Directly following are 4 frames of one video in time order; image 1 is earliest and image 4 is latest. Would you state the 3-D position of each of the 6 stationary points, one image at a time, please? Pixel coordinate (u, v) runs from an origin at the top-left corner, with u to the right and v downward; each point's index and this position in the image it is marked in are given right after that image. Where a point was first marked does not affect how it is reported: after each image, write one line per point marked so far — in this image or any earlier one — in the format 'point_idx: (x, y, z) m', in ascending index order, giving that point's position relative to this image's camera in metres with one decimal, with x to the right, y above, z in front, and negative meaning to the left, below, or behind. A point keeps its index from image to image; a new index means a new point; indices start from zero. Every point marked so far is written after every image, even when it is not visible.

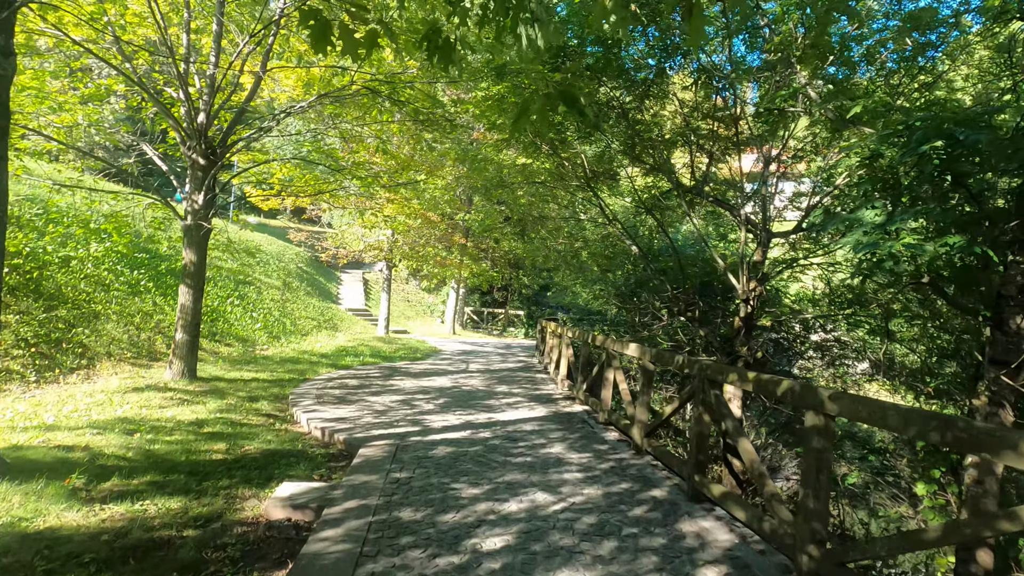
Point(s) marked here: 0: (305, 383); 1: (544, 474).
0: (-2.9, -1.3, +7.4) m
1: (+0.2, -1.4, +4.0) m
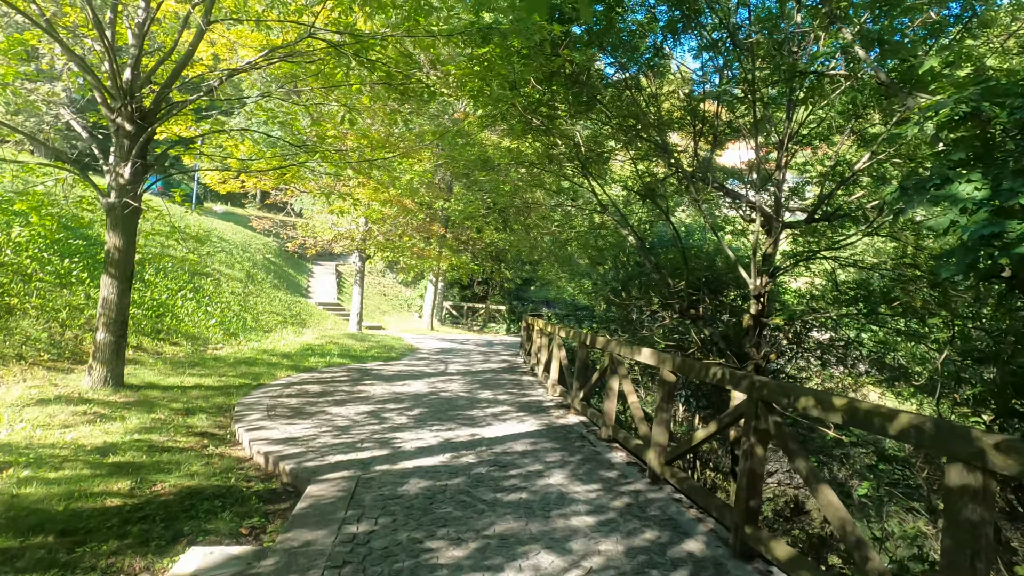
0: (-3.0, -1.2, +6.4) m
1: (+0.2, -1.4, +3.1) m
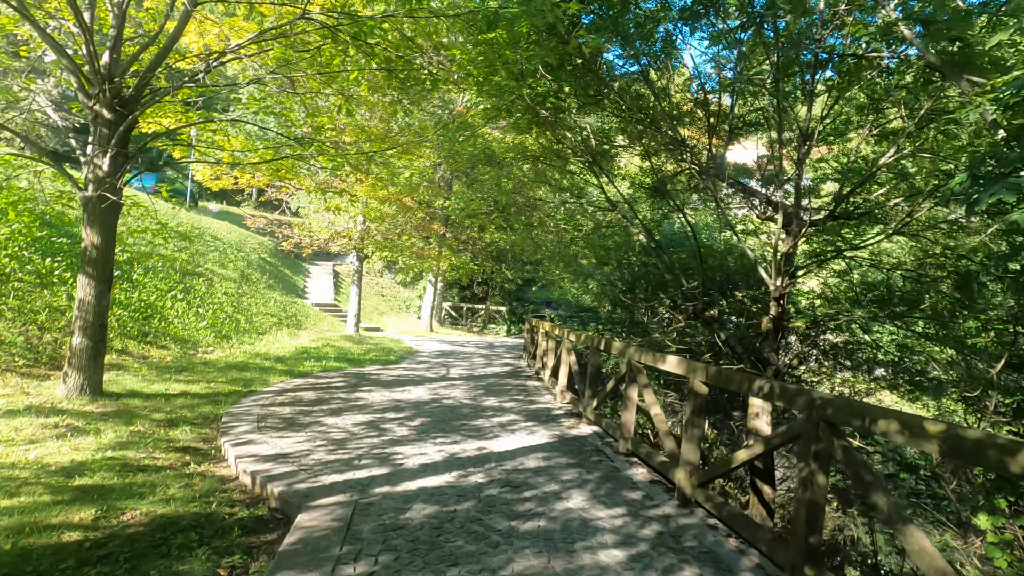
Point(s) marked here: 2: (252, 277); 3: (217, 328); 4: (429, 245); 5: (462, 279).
0: (-3.0, -1.2, +6.0) m
1: (+0.3, -1.4, +2.7) m
2: (-7.1, +0.3, +14.6) m
3: (-5.5, -0.7, +9.9) m
4: (-2.3, +1.2, +14.8) m
5: (-1.7, +0.3, +17.9) m
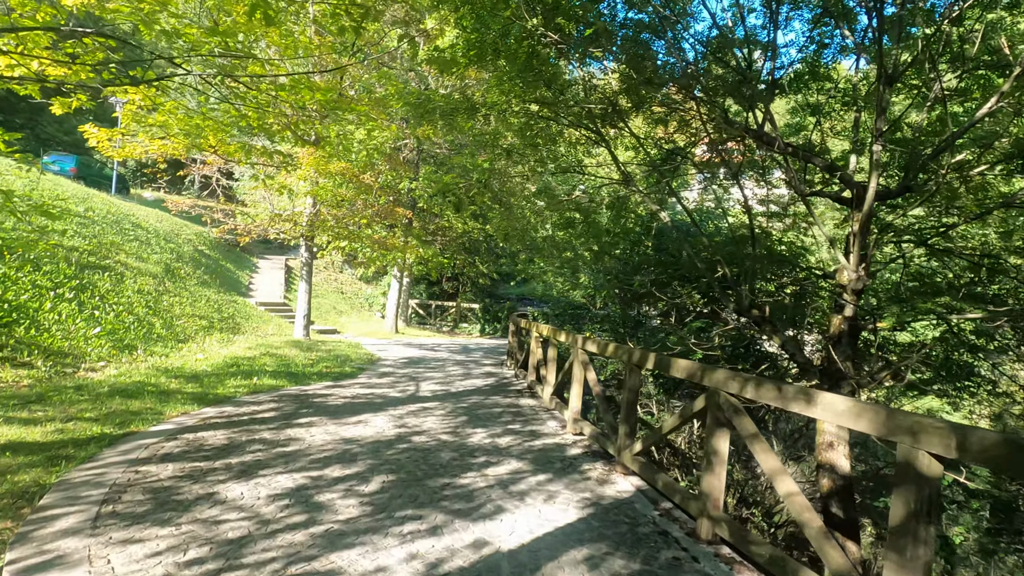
0: (-2.9, -1.2, +4.0) m
1: (+0.5, -1.3, +0.9) m
2: (-7.6, +0.4, +12.3) m
3: (-5.7, -0.7, +7.7) m
4: (-2.9, +1.3, +12.8) m
5: (-2.4, +0.4, +16.0) m
